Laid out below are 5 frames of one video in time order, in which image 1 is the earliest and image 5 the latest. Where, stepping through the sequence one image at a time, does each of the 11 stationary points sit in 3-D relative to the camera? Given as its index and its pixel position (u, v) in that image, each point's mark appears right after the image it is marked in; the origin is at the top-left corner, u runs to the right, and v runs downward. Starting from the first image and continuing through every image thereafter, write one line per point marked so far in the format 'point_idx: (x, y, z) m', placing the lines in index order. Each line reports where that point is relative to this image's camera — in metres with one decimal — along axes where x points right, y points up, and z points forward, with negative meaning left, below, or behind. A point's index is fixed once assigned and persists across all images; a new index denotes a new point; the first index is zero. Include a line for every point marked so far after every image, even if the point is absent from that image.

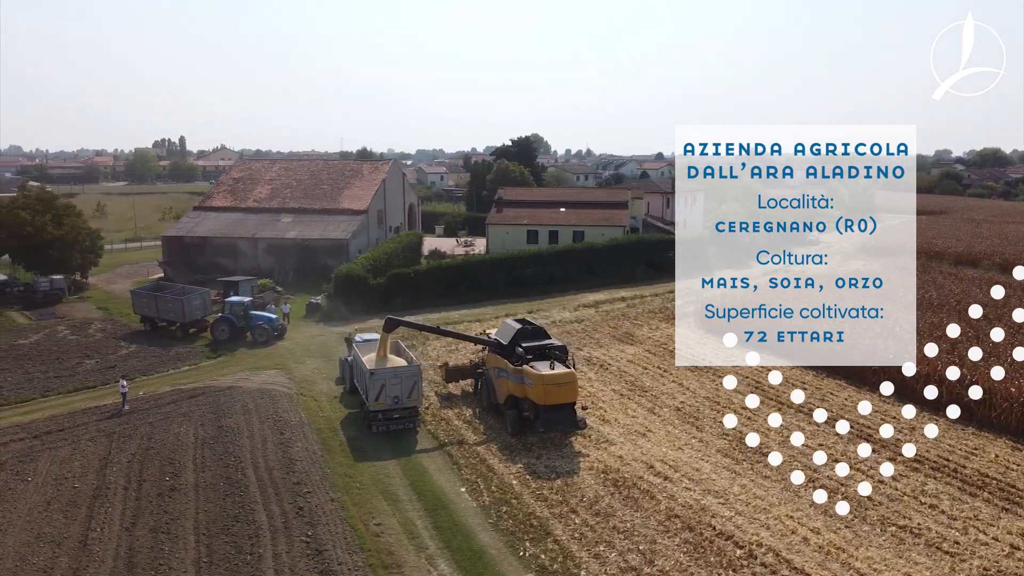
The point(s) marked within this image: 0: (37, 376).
0: (-10.4, -1.9, +17.6) m
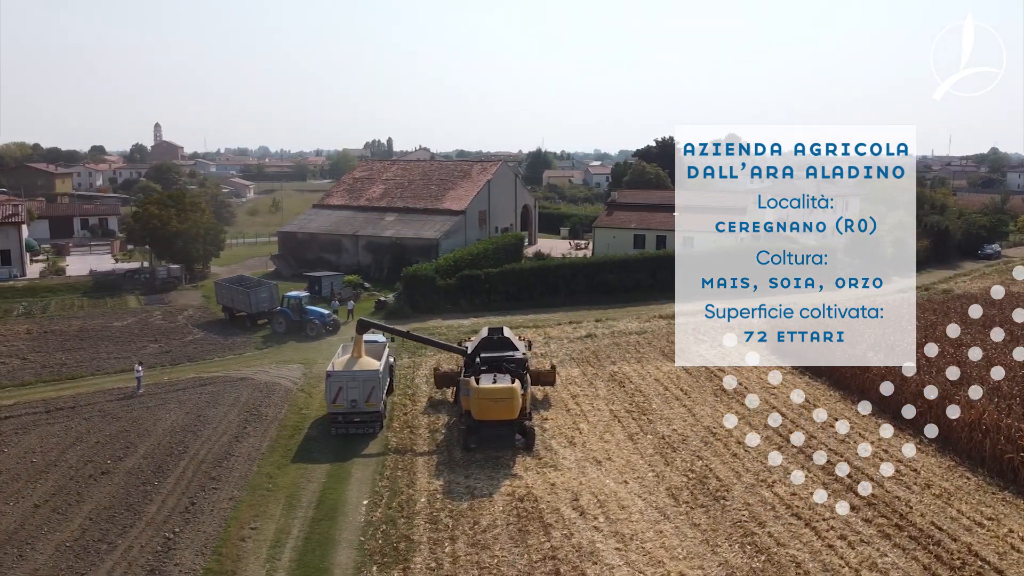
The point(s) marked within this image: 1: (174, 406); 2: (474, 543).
0: (-9.9, -1.6, +19.5) m
1: (-6.5, -2.2, +15.3) m
2: (-0.5, -3.2, +10.2) m
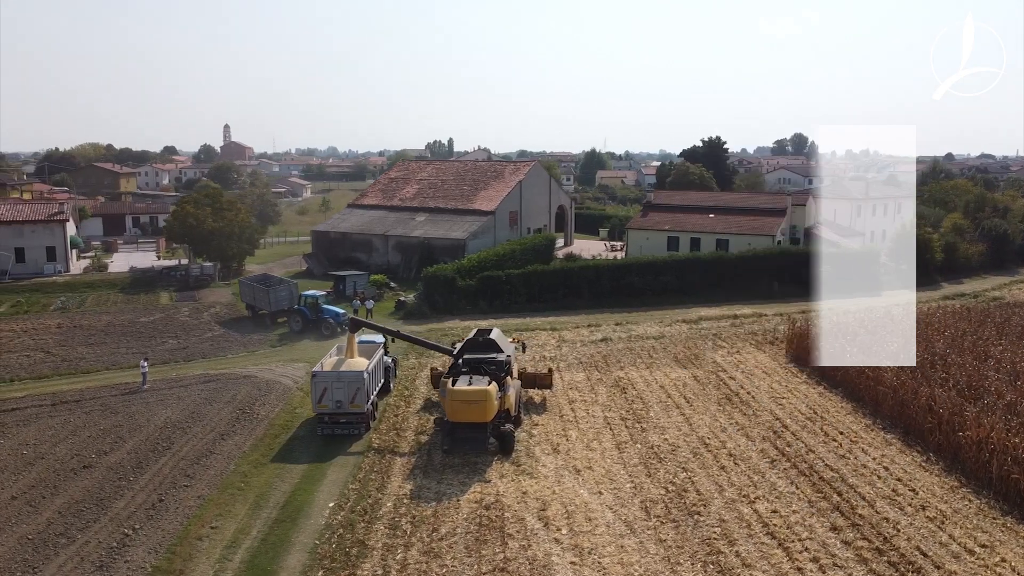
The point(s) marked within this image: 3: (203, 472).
0: (-9.7, -1.6, +20.0) m
1: (-6.6, -2.2, +15.6) m
2: (-1.0, -3.3, +9.9) m
3: (-4.7, -2.8, +12.2) m
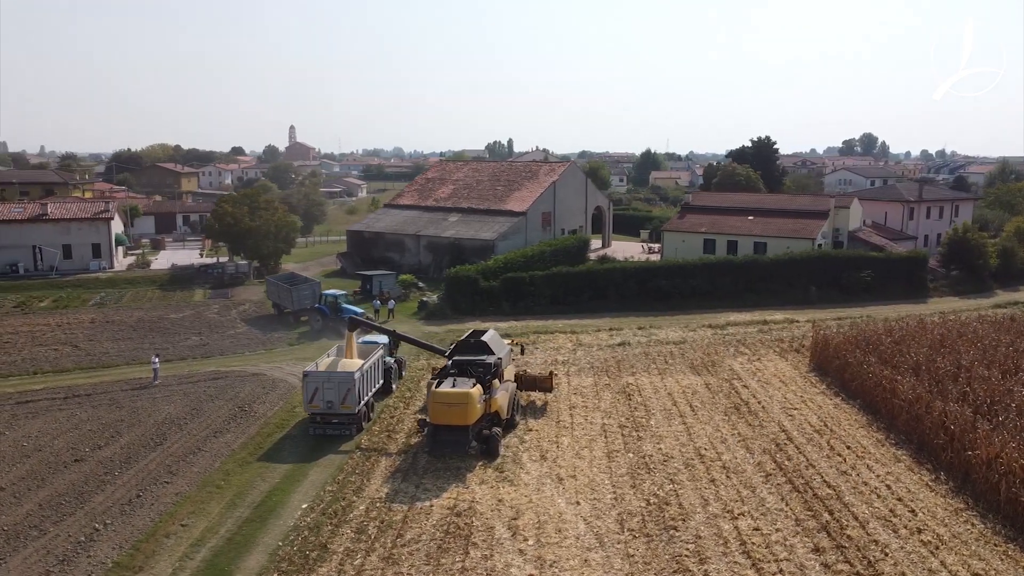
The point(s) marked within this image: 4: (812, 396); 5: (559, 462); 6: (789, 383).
0: (-9.4, -1.5, +20.5) m
1: (-6.6, -2.2, +15.8) m
2: (-1.5, -3.3, +9.8) m
3: (-5.0, -2.8, +12.3) m
4: (+6.1, -2.2, +16.2) m
5: (+0.8, -2.8, +12.8) m
6: (+6.0, -2.0, +17.3) m
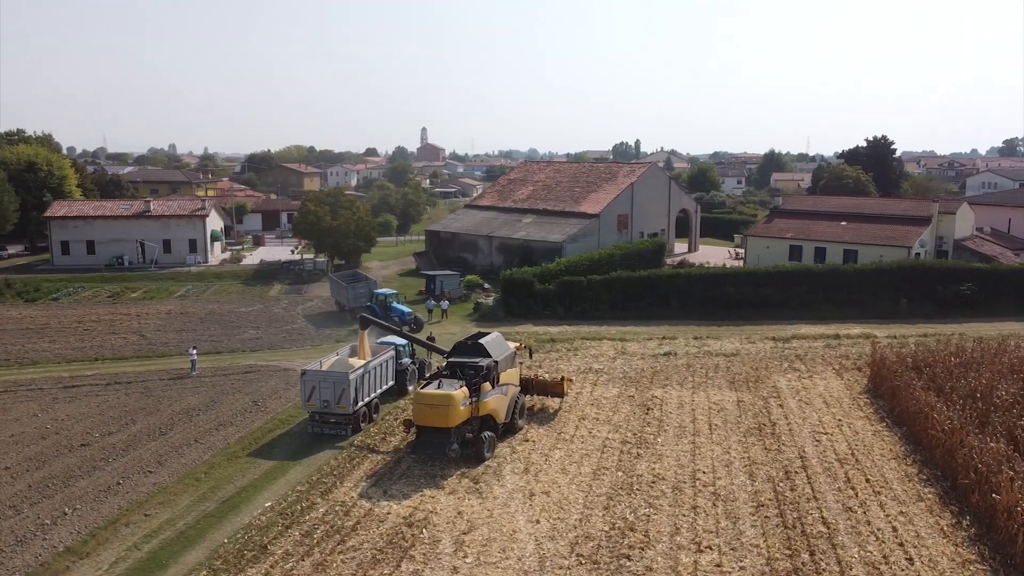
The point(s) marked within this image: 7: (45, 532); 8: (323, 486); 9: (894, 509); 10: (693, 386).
0: (-8.3, -1.3, +21.4) m
1: (-6.3, -2.1, +16.4) m
2: (-2.3, -3.3, +9.6) m
3: (-5.3, -2.7, +12.7) m
4: (+6.3, -2.4, +14.8) m
5: (+0.5, -2.9, +12.2) m
6: (+6.3, -2.3, +15.8) m
7: (-5.9, -3.1, +10.2) m
8: (-2.8, -2.9, +11.9) m
9: (+5.3, -3.0, +11.1) m
10: (+3.9, -2.1, +17.1) m
